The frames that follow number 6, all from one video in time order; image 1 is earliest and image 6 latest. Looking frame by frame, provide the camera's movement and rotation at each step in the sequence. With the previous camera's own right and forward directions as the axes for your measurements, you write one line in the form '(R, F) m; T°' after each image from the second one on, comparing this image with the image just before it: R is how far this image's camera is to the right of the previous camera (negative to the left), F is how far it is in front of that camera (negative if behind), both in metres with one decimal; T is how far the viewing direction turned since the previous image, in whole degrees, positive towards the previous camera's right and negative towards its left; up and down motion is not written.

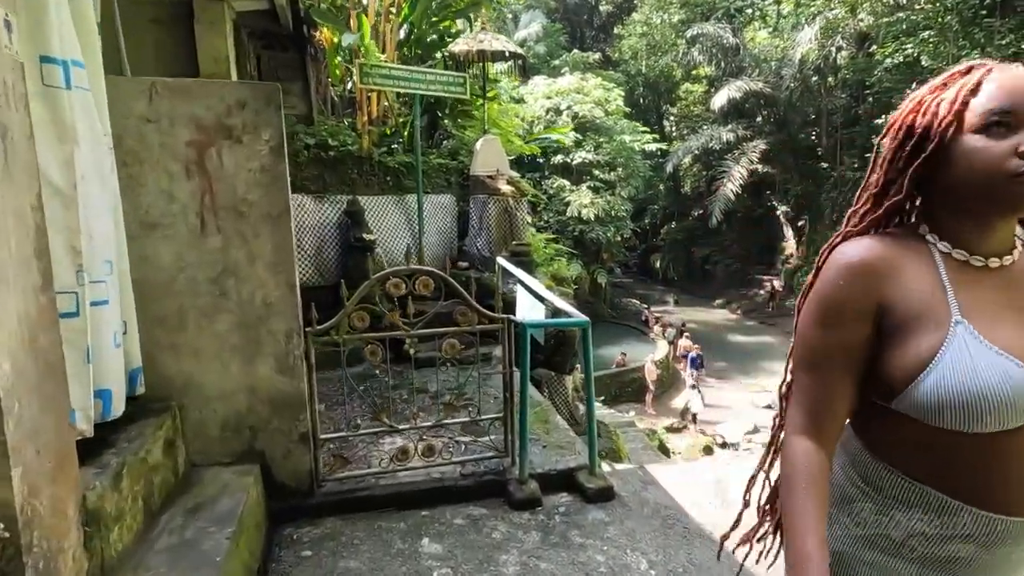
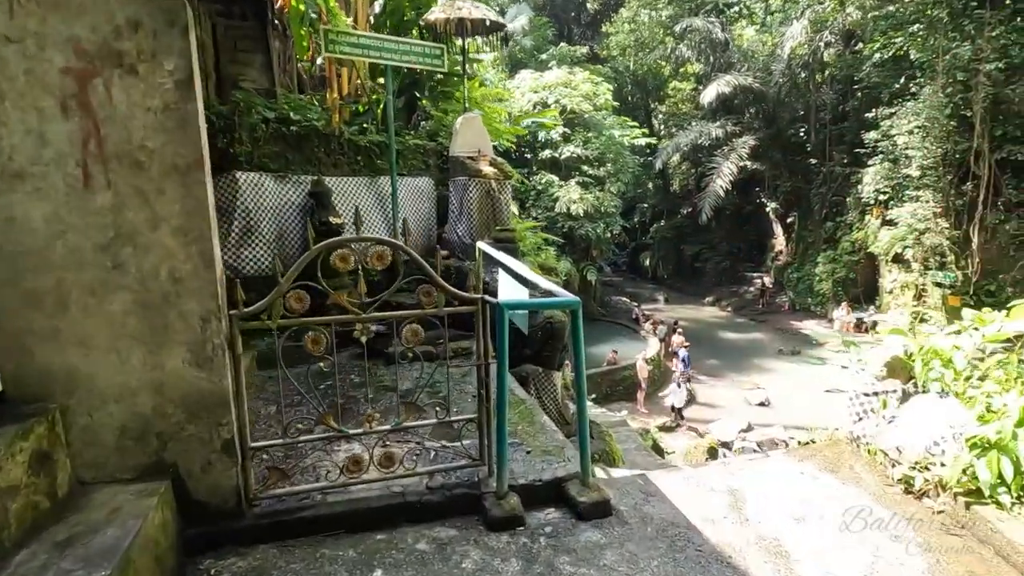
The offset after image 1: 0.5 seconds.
(+0.1, +0.4) m; +1°
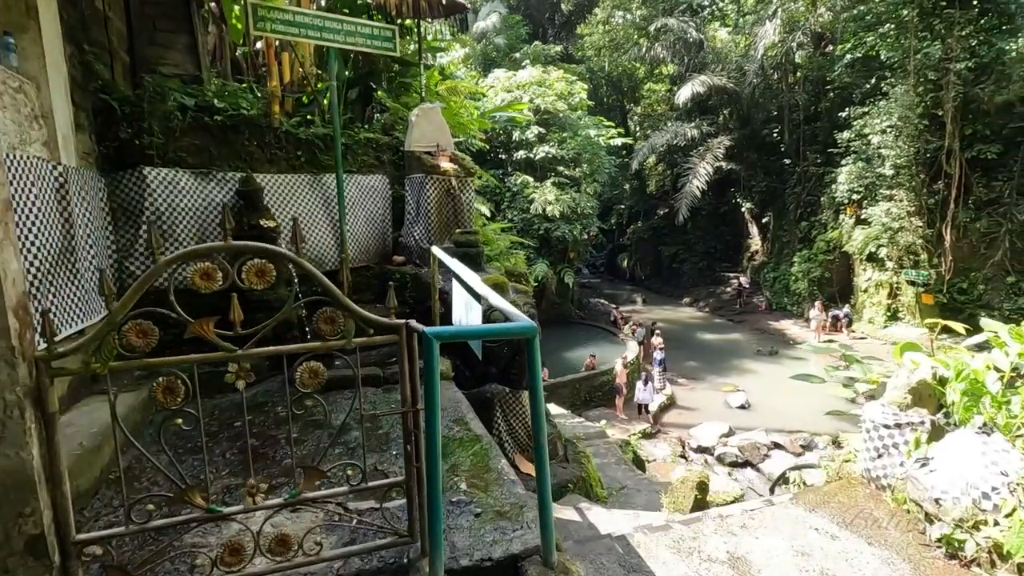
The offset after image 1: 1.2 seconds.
(+0.1, +0.5) m; +2°
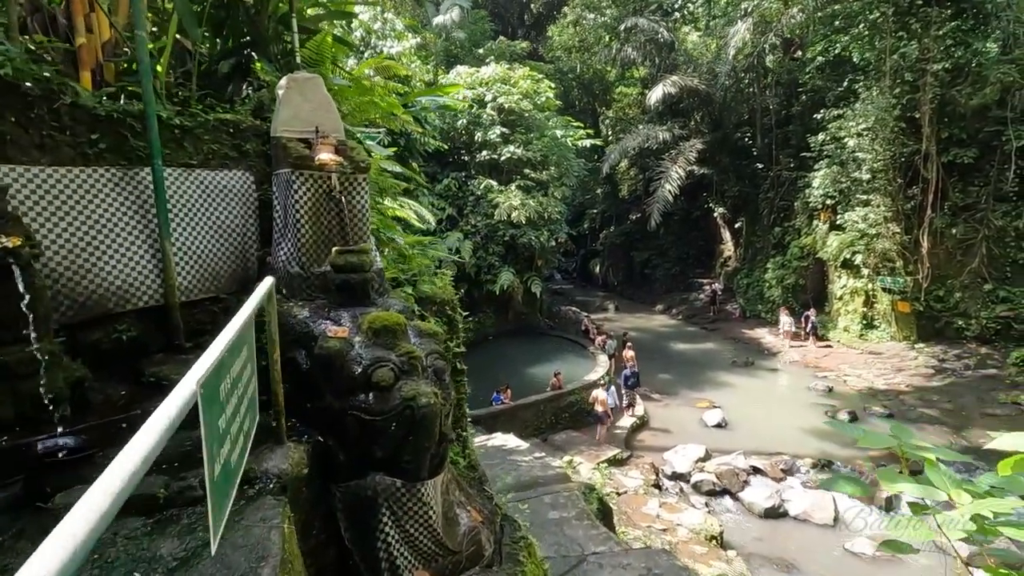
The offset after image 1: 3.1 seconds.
(+0.4, +1.3) m; +3°
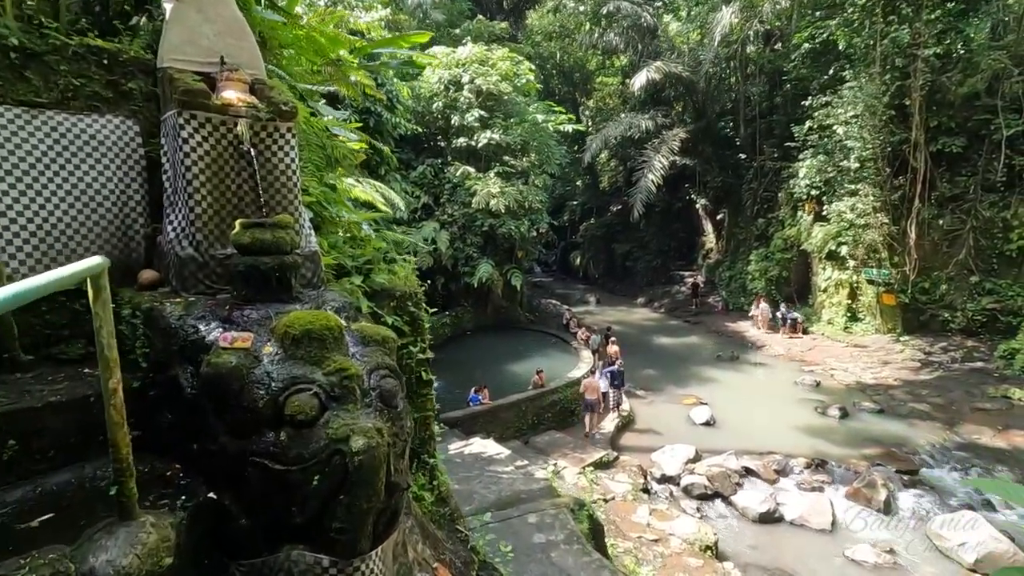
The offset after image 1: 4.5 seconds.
(0.0, +0.9) m; +2°
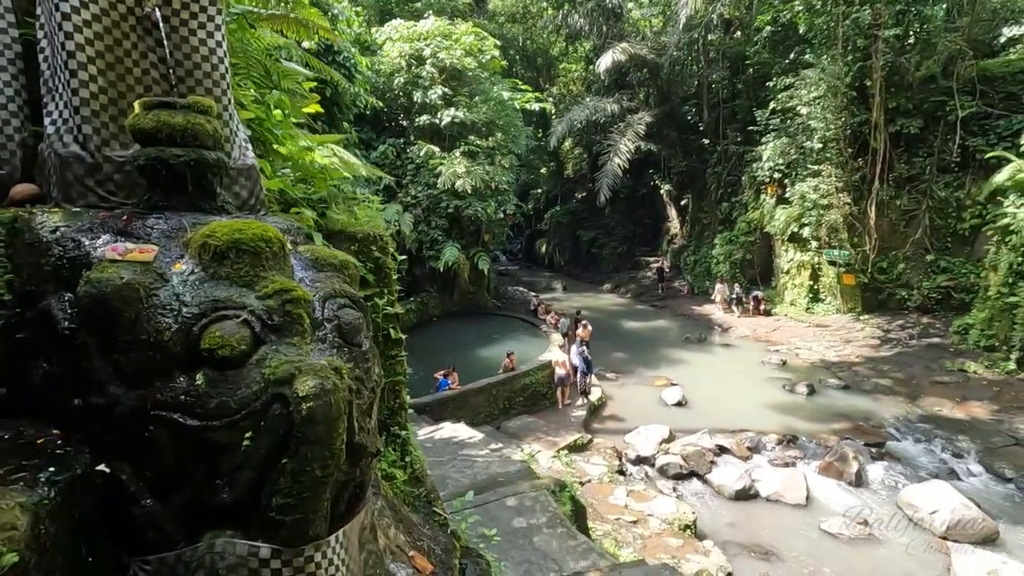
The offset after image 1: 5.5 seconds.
(-0.1, +0.5) m; +4°
